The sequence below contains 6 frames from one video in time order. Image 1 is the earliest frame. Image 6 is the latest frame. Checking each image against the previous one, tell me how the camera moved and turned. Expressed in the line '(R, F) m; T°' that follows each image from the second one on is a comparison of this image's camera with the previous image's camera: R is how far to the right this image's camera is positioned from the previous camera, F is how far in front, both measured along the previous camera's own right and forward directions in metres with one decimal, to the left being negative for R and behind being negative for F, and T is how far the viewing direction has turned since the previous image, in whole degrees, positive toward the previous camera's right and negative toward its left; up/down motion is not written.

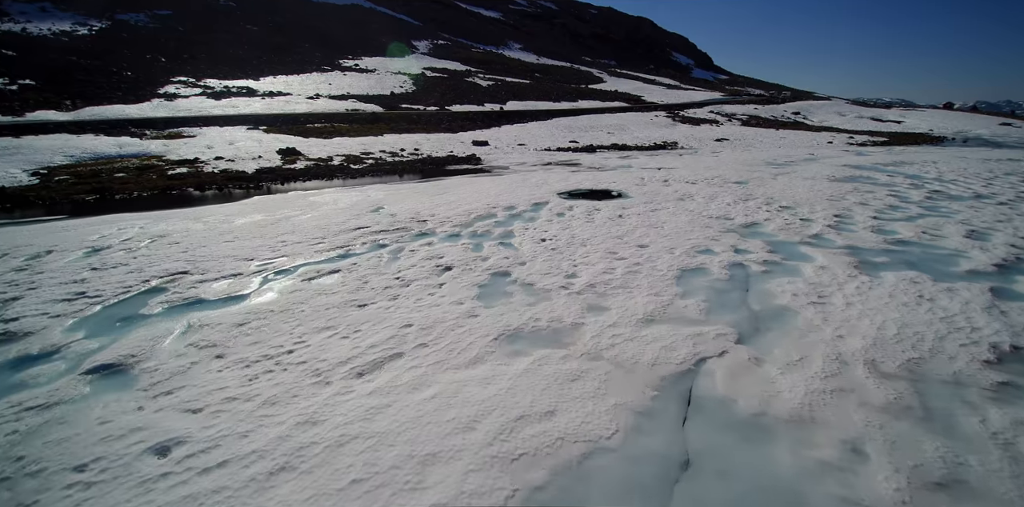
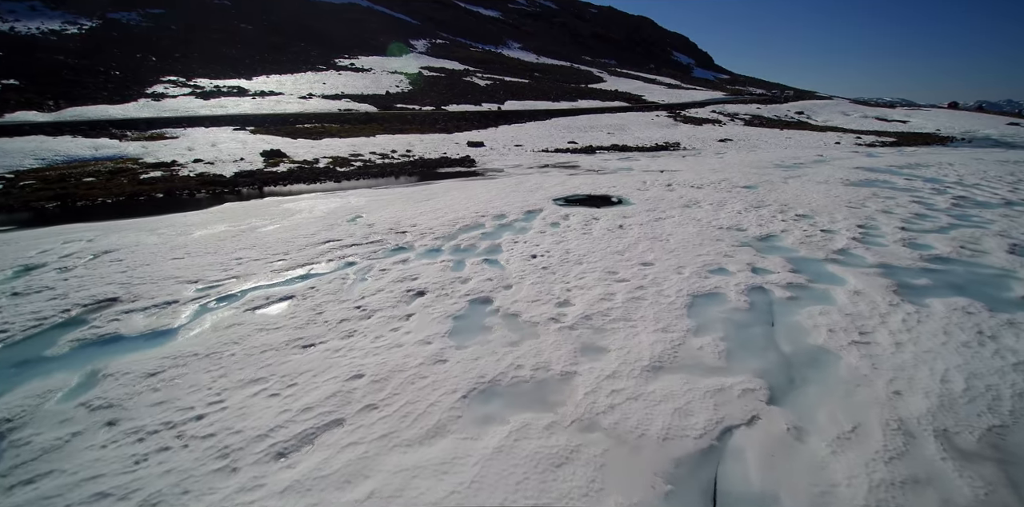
(+0.2, +0.9) m; 0°
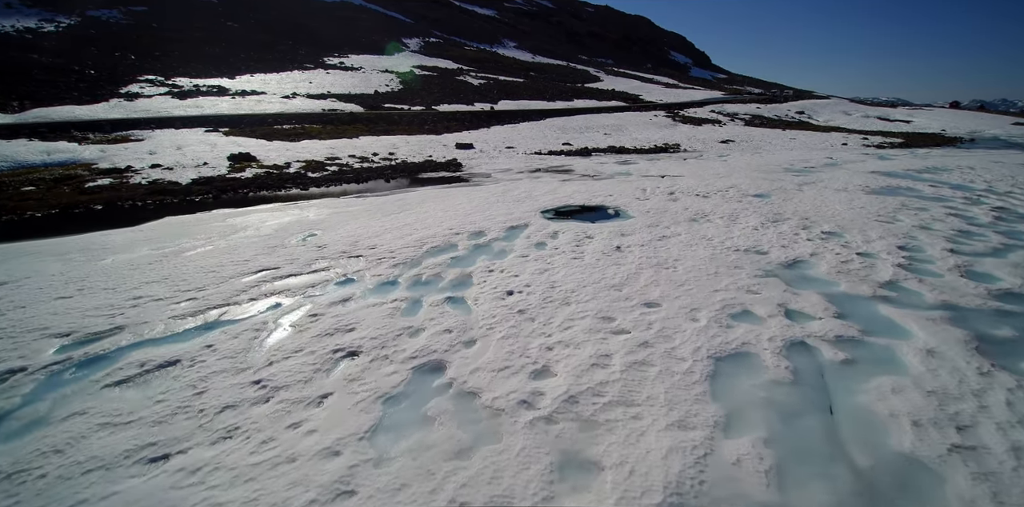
(+0.4, +1.4) m; 0°
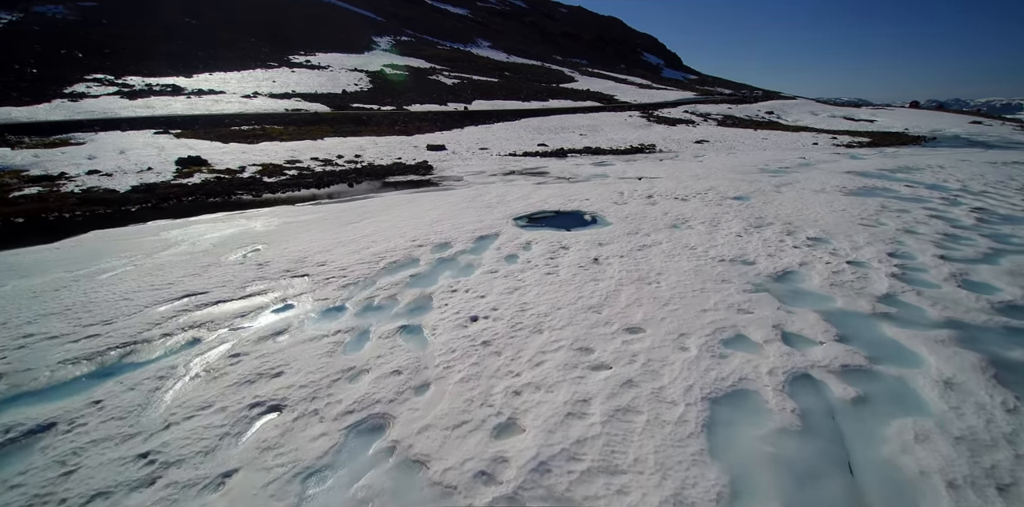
(+0.2, +0.7) m; +3°
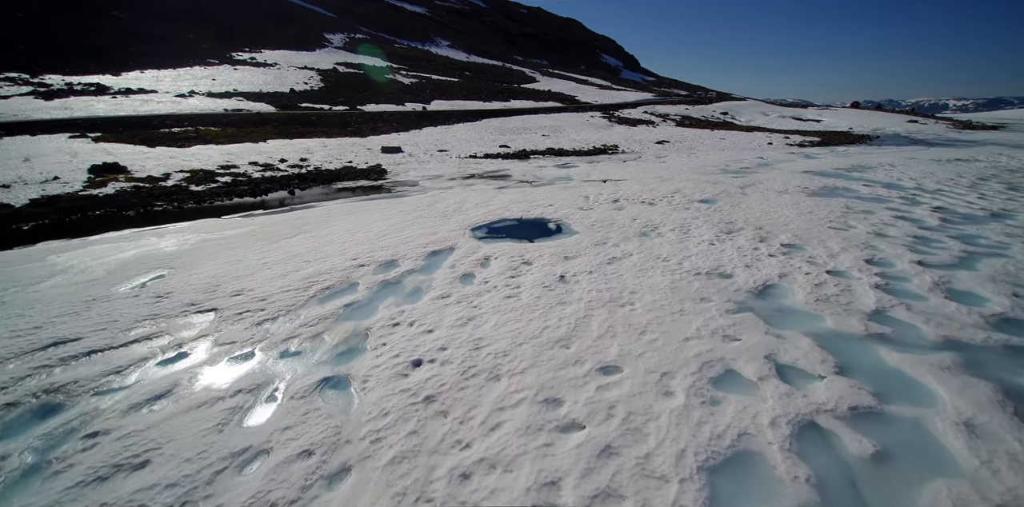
(+0.2, +0.8) m; +5°
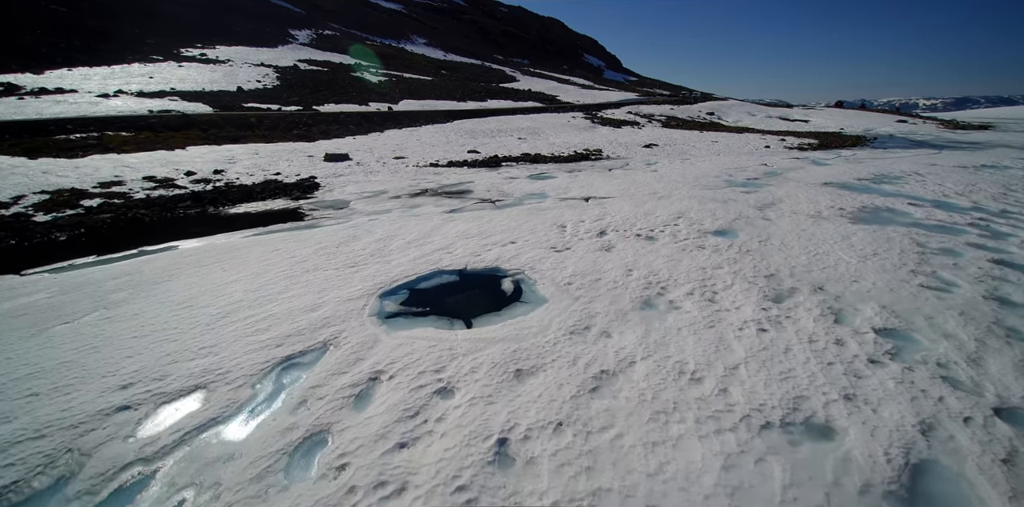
(+0.7, +2.9) m; +2°
